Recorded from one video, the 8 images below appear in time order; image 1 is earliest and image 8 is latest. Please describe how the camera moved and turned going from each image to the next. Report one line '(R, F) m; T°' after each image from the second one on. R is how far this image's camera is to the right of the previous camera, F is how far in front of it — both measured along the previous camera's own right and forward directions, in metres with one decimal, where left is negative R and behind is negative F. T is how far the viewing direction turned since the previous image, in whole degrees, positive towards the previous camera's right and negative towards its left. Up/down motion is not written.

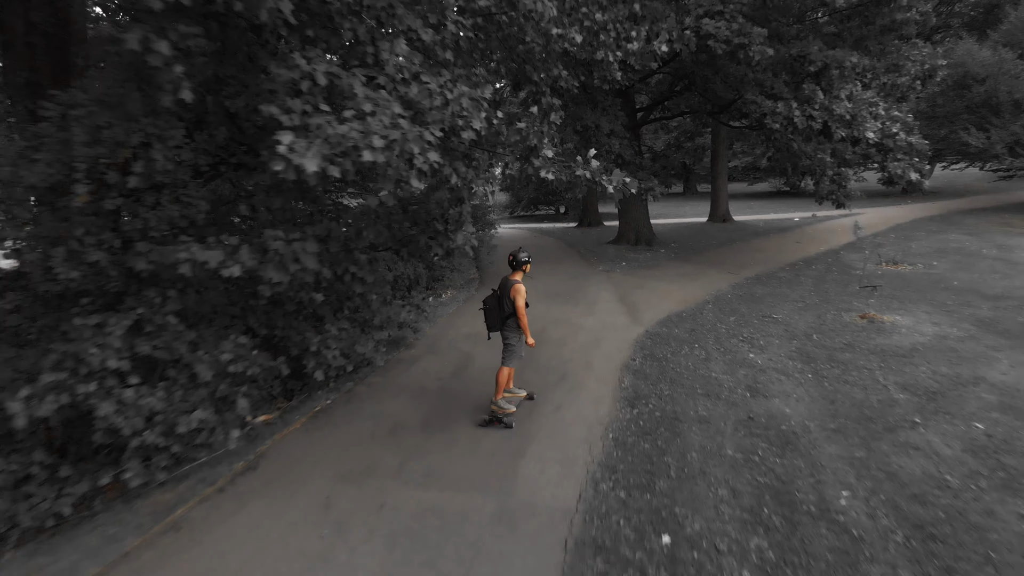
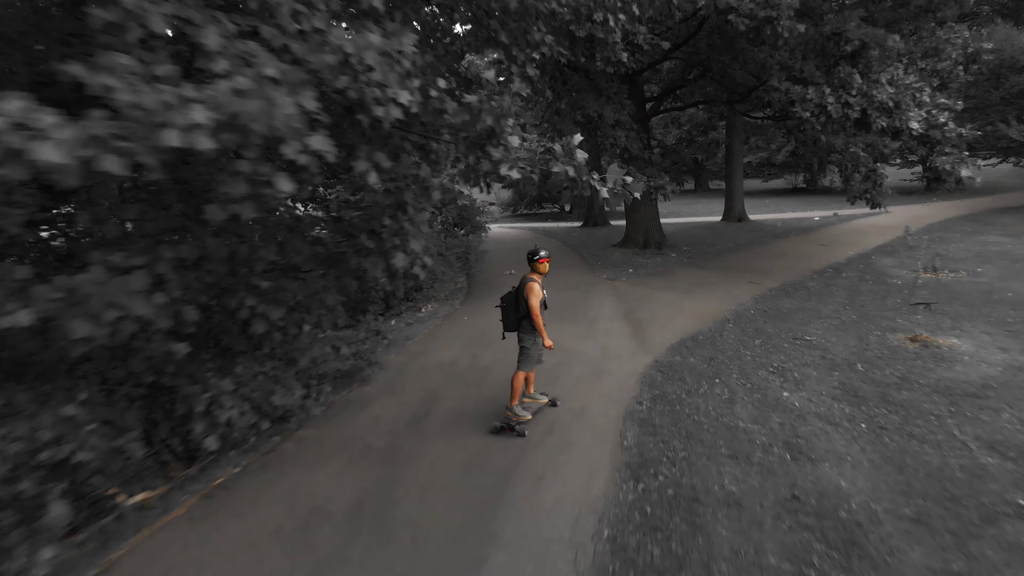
(+0.3, +1.5) m; -1°
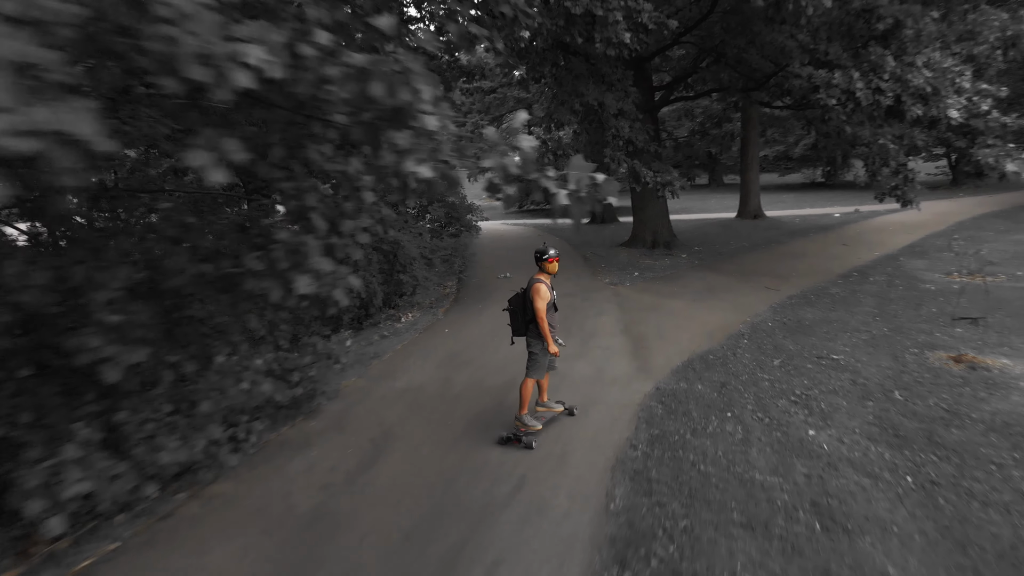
(+0.3, +1.0) m; -1°
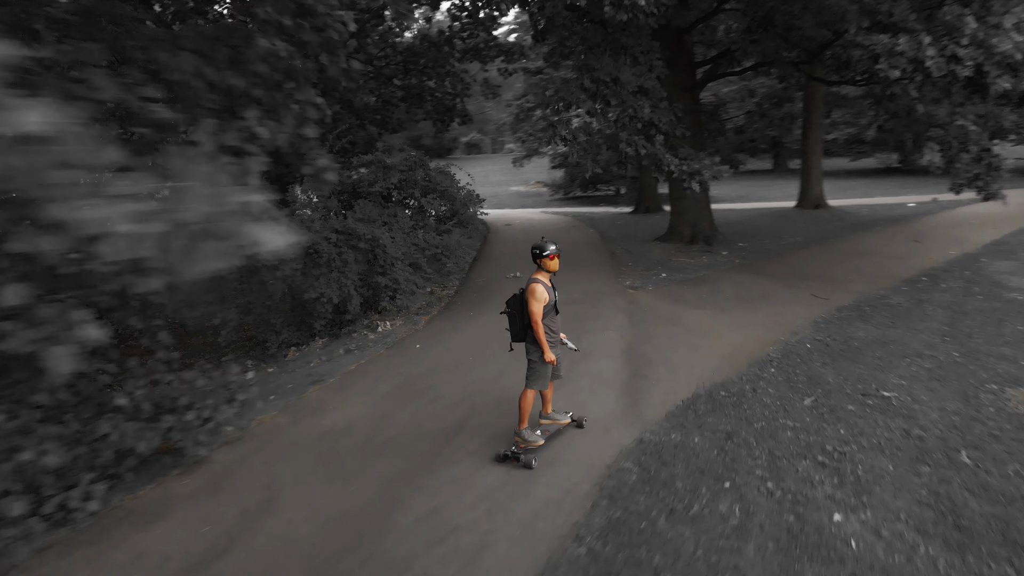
(+0.8, +1.3) m; -5°
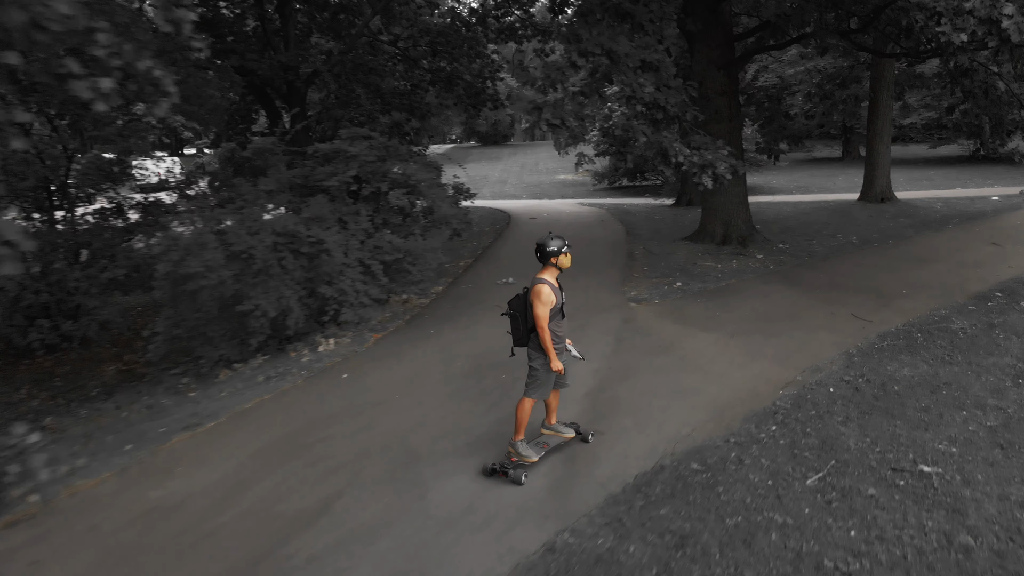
(+0.9, +1.4) m; -5°
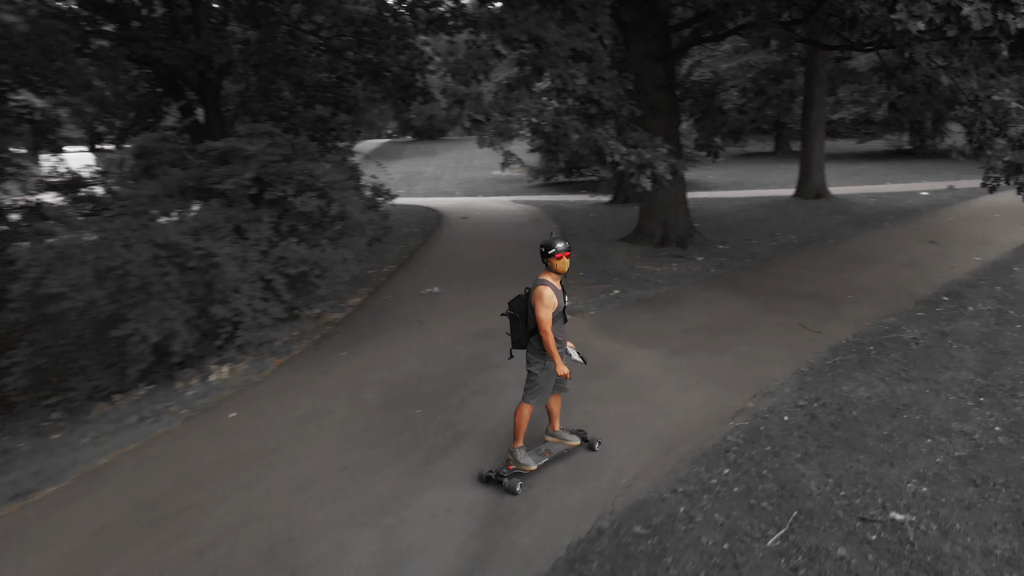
(+0.2, +0.7) m; +5°
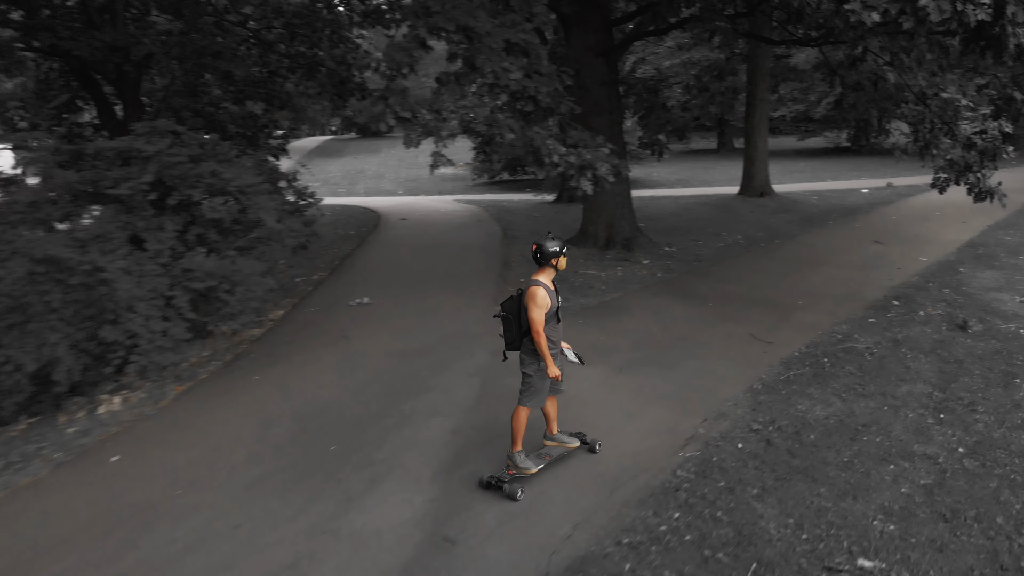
(+0.1, +0.5) m; +4°
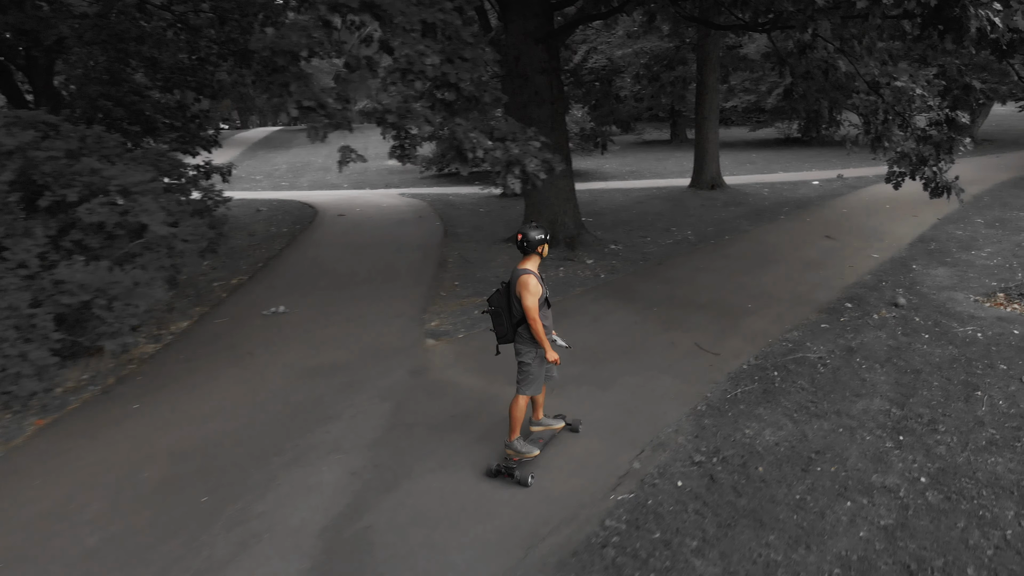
(+0.3, +0.6) m; +3°
